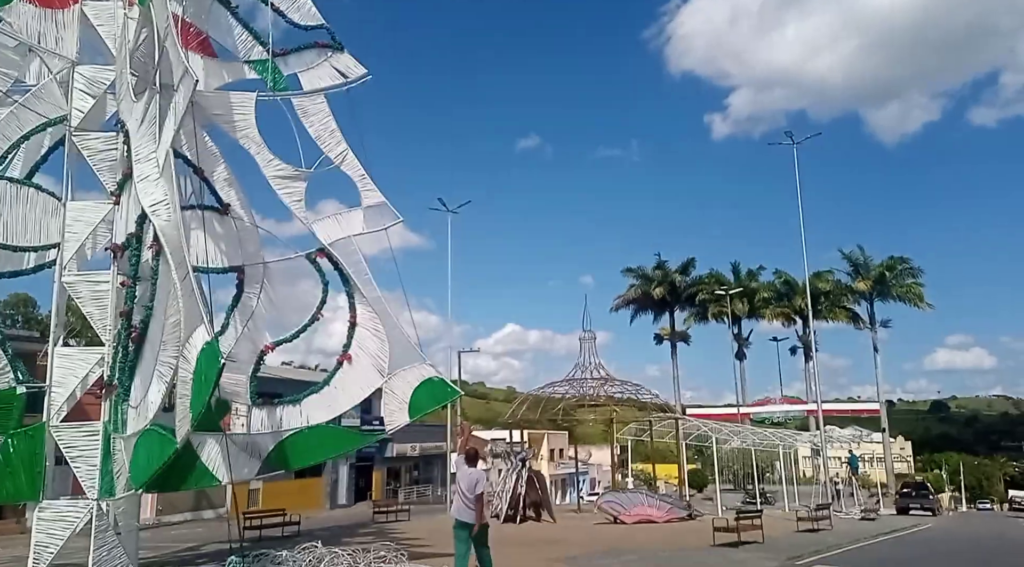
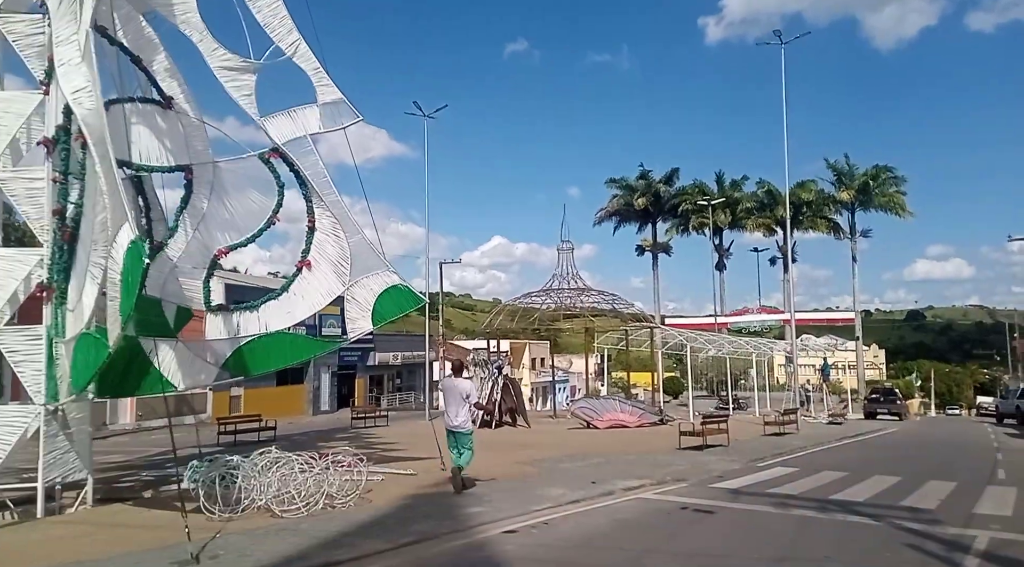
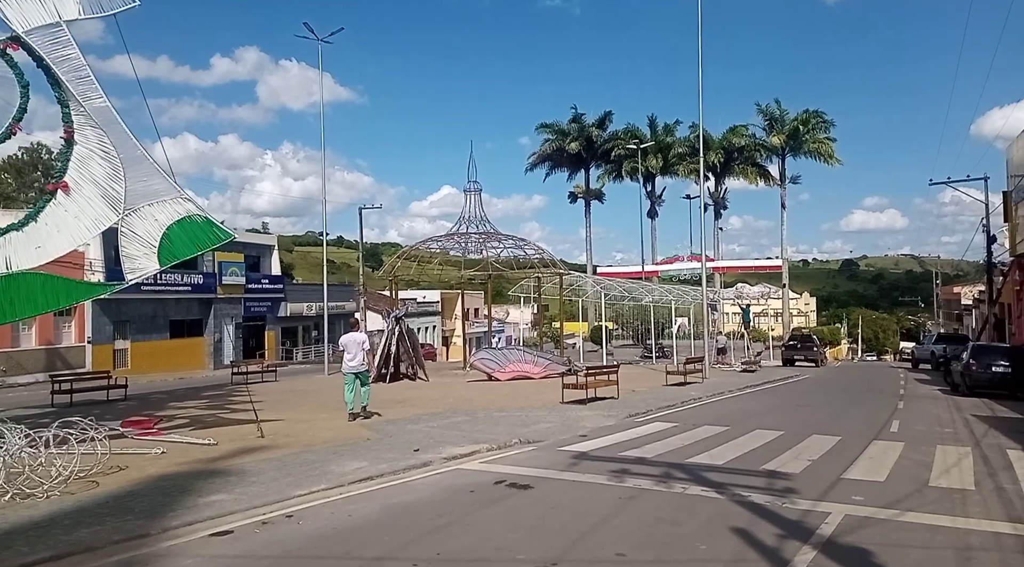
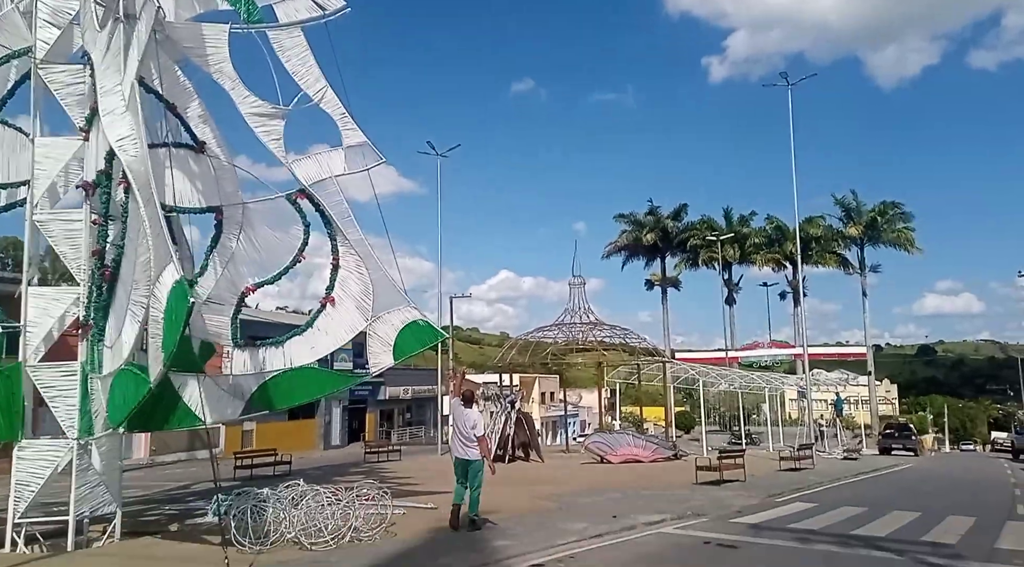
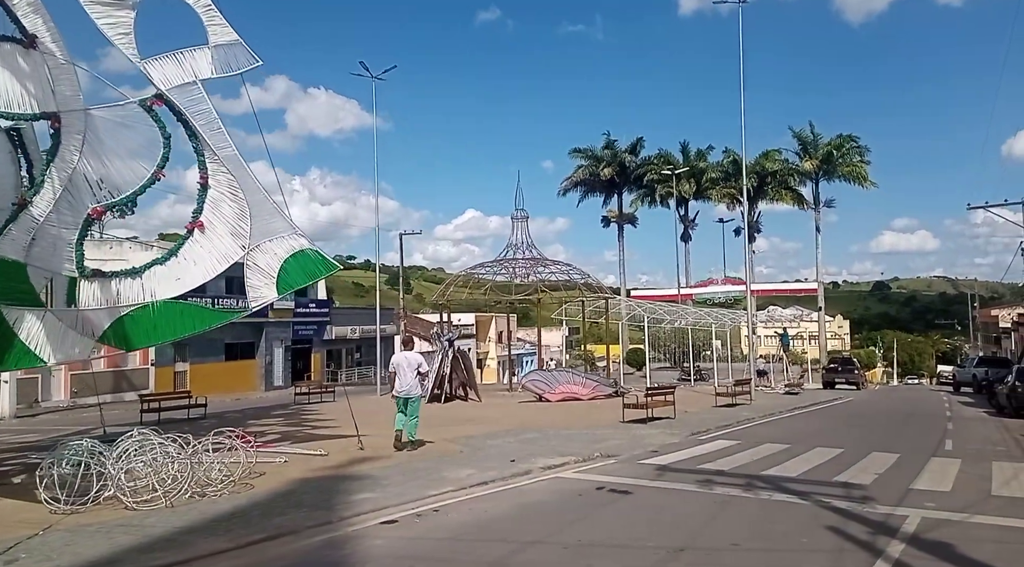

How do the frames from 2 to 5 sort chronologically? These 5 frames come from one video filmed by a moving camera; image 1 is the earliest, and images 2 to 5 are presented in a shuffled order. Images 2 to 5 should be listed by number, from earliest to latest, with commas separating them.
4, 2, 5, 3
